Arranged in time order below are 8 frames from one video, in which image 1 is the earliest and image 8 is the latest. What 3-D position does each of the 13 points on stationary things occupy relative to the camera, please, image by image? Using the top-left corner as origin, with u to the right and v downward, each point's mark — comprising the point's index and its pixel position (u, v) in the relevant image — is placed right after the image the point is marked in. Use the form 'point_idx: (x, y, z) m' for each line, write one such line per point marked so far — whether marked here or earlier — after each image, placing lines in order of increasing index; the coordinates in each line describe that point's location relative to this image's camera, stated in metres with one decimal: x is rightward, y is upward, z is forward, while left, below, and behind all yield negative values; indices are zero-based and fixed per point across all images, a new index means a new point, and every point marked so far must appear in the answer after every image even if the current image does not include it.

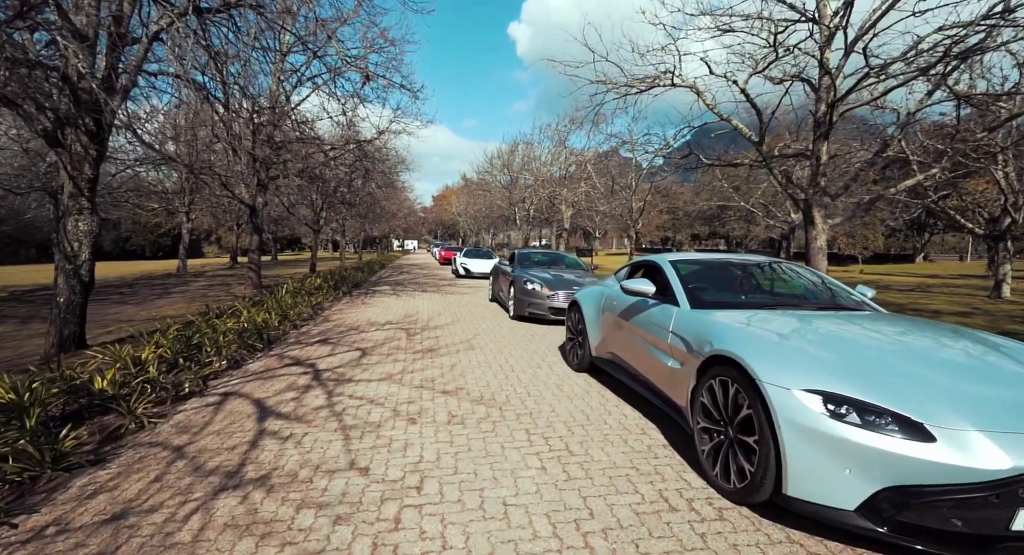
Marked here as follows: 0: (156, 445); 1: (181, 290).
0: (-2.4, -1.1, +3.4) m
1: (-10.9, -0.4, +16.2) m
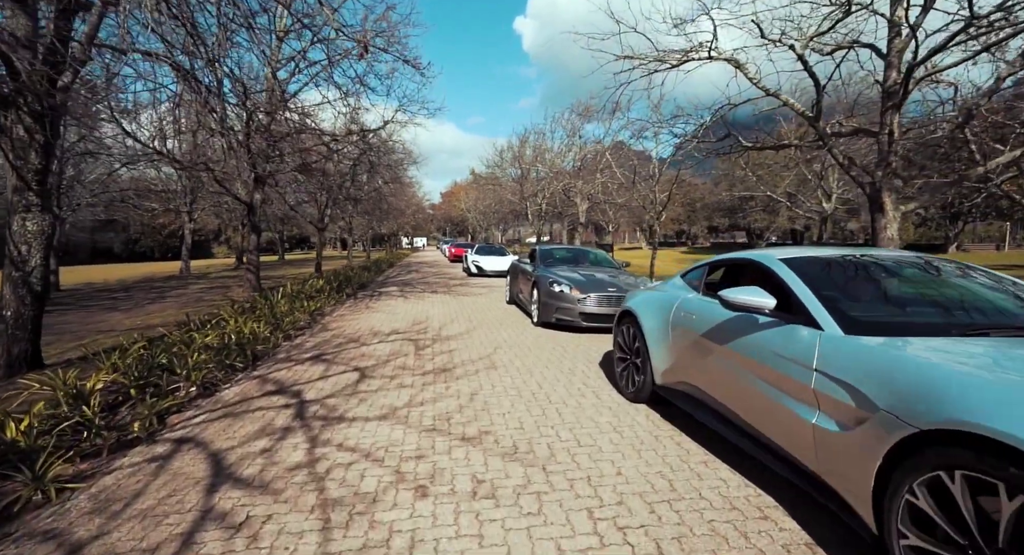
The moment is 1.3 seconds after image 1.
0: (-2.2, -1.2, +2.3) m
1: (-10.4, -0.5, +15.3) m
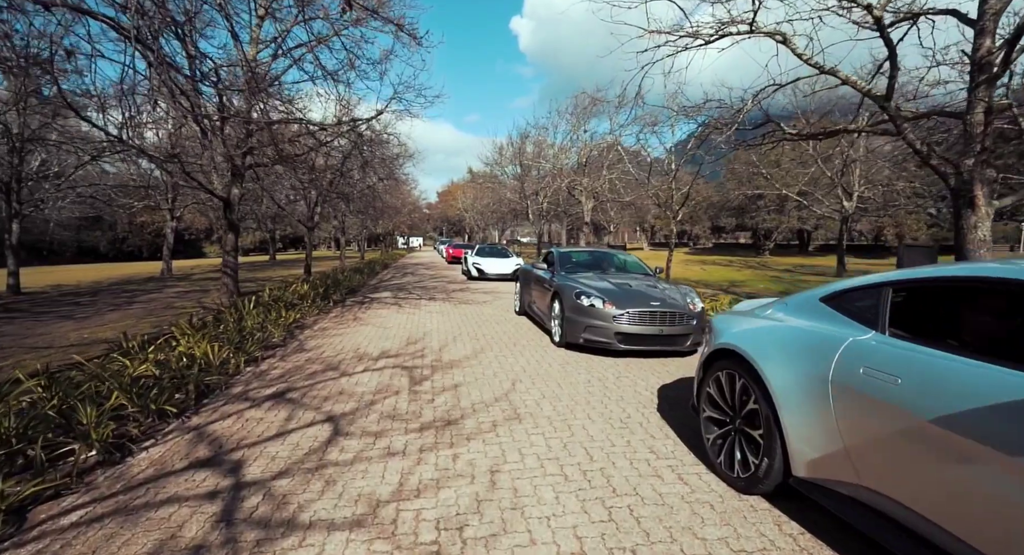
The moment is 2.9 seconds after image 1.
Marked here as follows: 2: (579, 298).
0: (-1.9, -1.3, +0.9) m
1: (-10.3, -0.6, +13.9) m
2: (+0.8, -0.2, +5.7) m
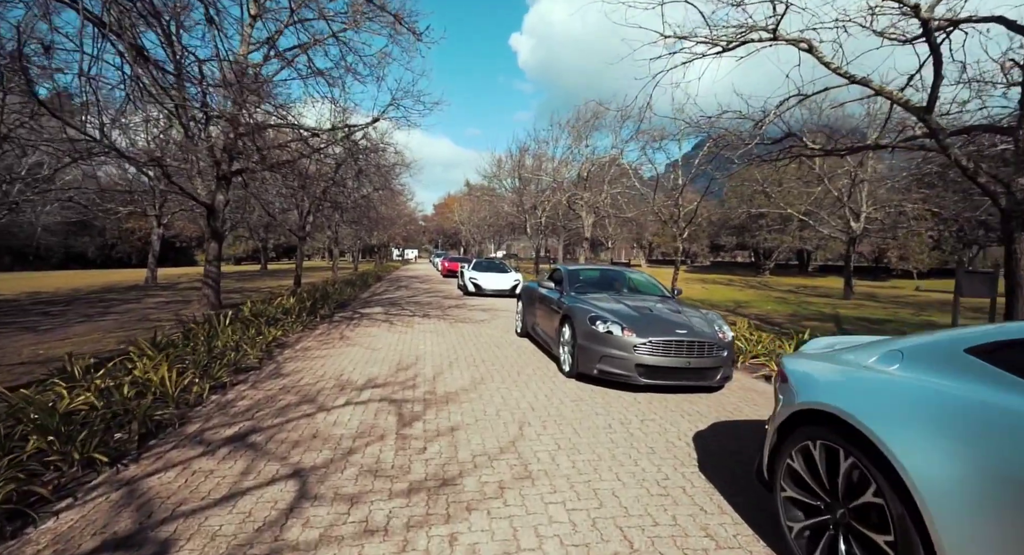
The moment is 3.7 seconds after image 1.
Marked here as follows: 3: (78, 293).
0: (-1.8, -1.4, +0.2) m
1: (-10.3, -0.8, +13.1) m
2: (+0.8, -0.5, +5.1) m
3: (-15.7, -0.6, +17.7) m
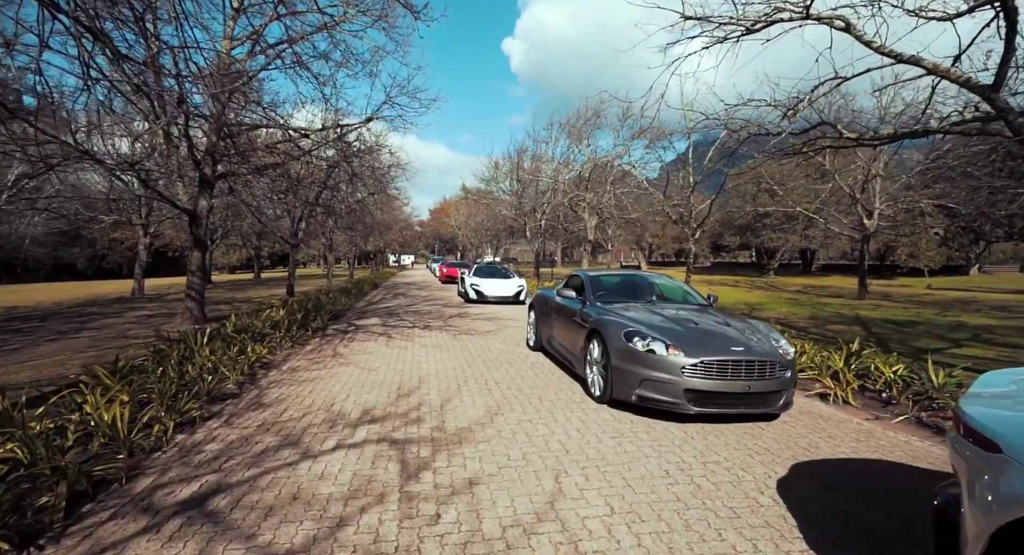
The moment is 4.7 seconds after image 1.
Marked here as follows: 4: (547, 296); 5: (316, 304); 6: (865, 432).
0: (-1.6, -1.5, -0.6) m
1: (-10.2, -1.2, +12.2) m
2: (+1.0, -0.5, +4.3) m
3: (-15.6, -1.0, +16.8) m
4: (+0.5, -0.2, +6.7) m
5: (-4.7, -0.6, +11.8) m
6: (+2.9, -1.3, +4.0) m
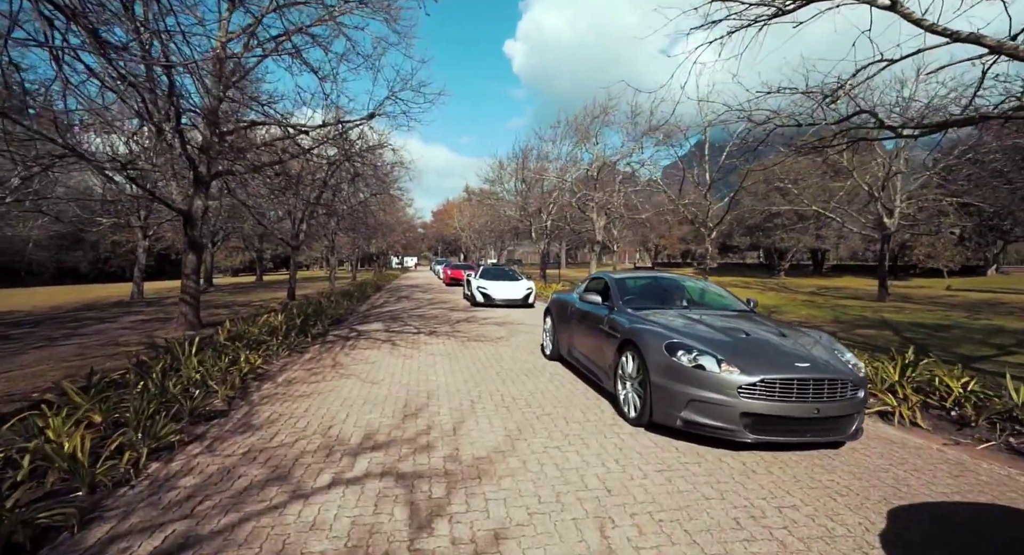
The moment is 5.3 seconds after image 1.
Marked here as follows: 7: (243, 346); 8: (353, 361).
0: (-1.5, -1.5, -1.2) m
1: (-10.0, -1.3, +11.7) m
2: (+1.2, -0.6, +3.7) m
3: (-15.4, -1.1, +16.4) m
4: (+0.7, -0.3, +6.1) m
5: (-4.5, -0.7, +11.3) m
6: (+3.1, -1.3, +3.4) m
7: (-4.0, -1.0, +7.2) m
8: (-2.3, -1.2, +7.0) m
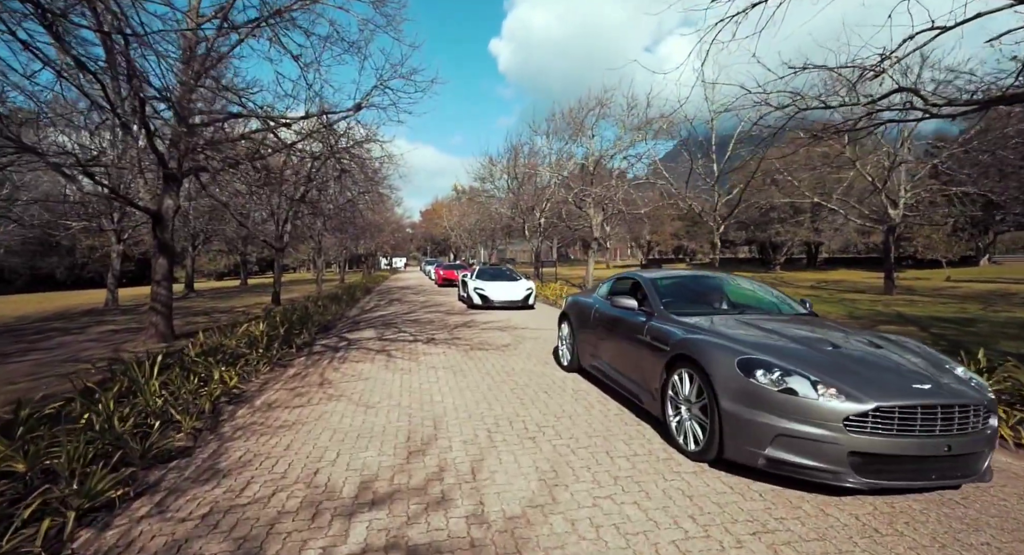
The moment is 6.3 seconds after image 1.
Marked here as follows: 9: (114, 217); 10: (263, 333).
0: (-1.1, -1.5, -2.0) m
1: (-9.9, -1.4, +10.7) m
2: (+1.4, -0.6, +2.9) m
3: (-15.4, -1.4, +15.2) m
4: (+0.8, -0.3, +5.3) m
5: (-4.5, -0.8, +10.4) m
6: (+3.3, -1.3, +2.7) m
7: (-3.8, -1.1, +6.3) m
8: (-2.1, -1.3, +6.2) m
9: (-15.6, +2.3, +19.2) m
10: (-4.1, -0.9, +8.0) m
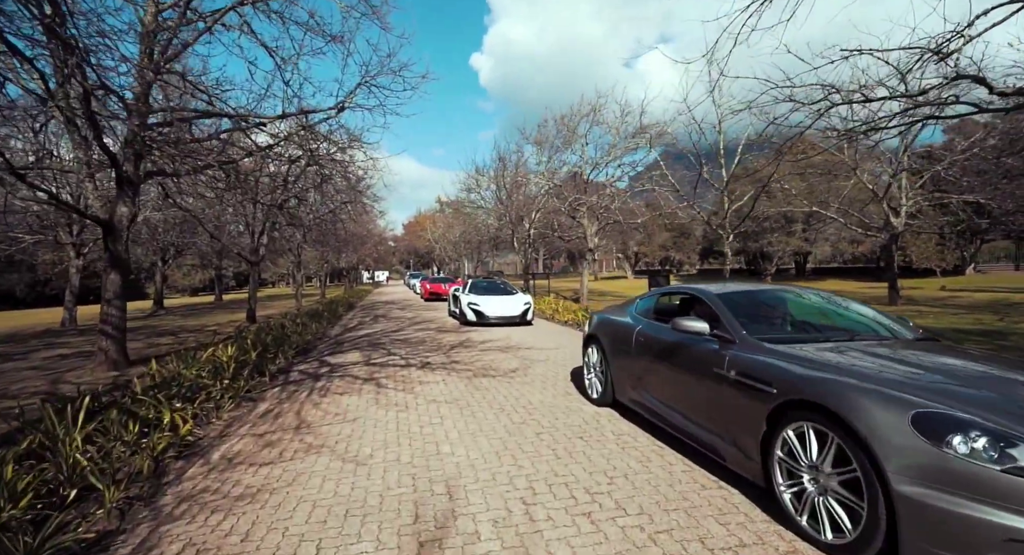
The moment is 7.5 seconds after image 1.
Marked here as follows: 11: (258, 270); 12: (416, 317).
0: (-0.6, -1.5, -3.0) m
1: (-9.9, -1.8, +9.3) m
2: (+1.7, -0.6, +2.0) m
3: (-15.5, -1.9, +13.7) m
4: (+1.0, -0.4, +4.4) m
5: (-4.4, -1.1, +9.2) m
6: (+3.6, -1.3, +1.8) m
7: (-3.7, -1.3, +5.2) m
8: (-1.9, -1.4, +5.1) m
9: (-15.9, +1.7, +17.7) m
10: (-4.0, -1.2, +6.9) m
11: (-8.9, +0.3, +17.2) m
12: (-3.3, -1.3, +16.6) m
